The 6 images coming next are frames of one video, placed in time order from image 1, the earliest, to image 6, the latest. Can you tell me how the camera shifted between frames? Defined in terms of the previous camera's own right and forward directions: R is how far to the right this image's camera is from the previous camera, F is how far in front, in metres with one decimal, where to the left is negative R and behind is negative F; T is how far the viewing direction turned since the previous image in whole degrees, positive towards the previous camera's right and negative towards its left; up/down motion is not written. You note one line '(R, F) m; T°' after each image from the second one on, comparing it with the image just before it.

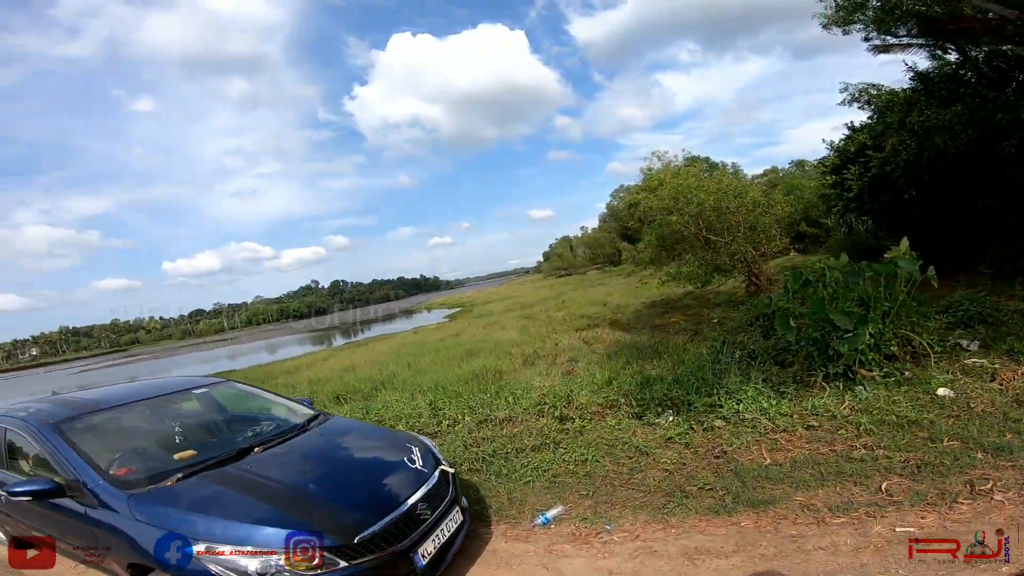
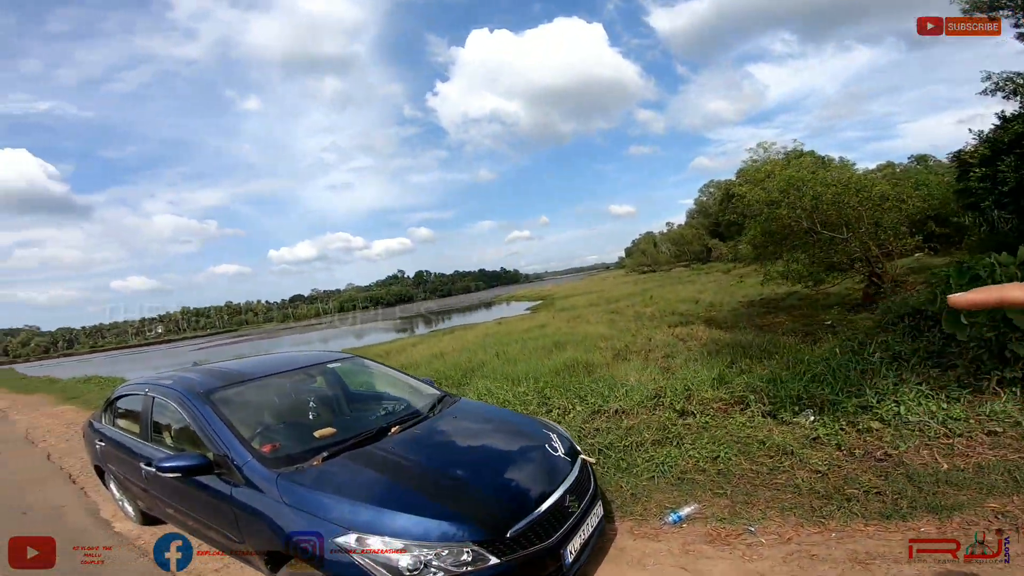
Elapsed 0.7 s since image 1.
(-0.5, +0.2) m; -9°
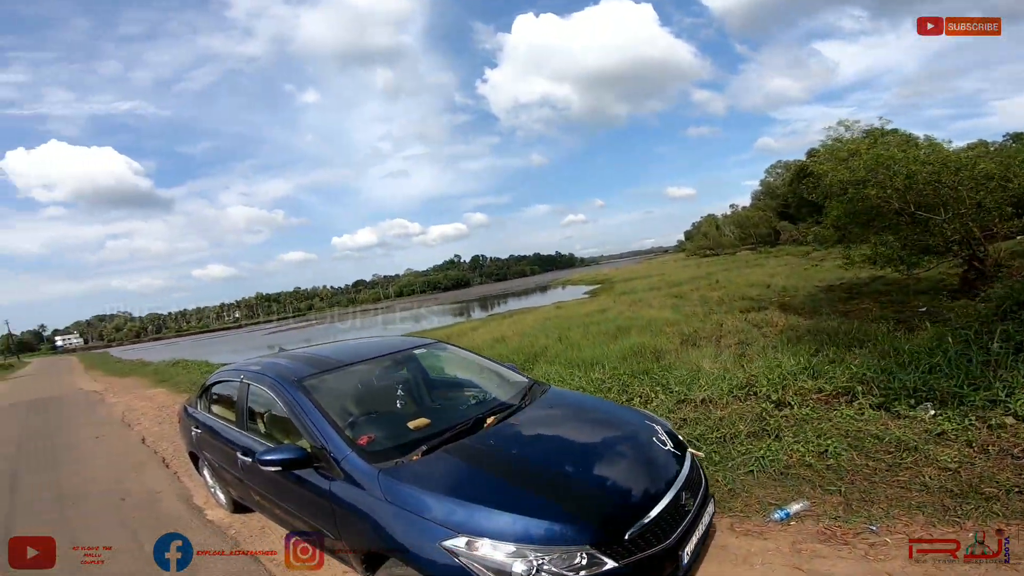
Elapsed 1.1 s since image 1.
(-0.3, +0.1) m; -6°
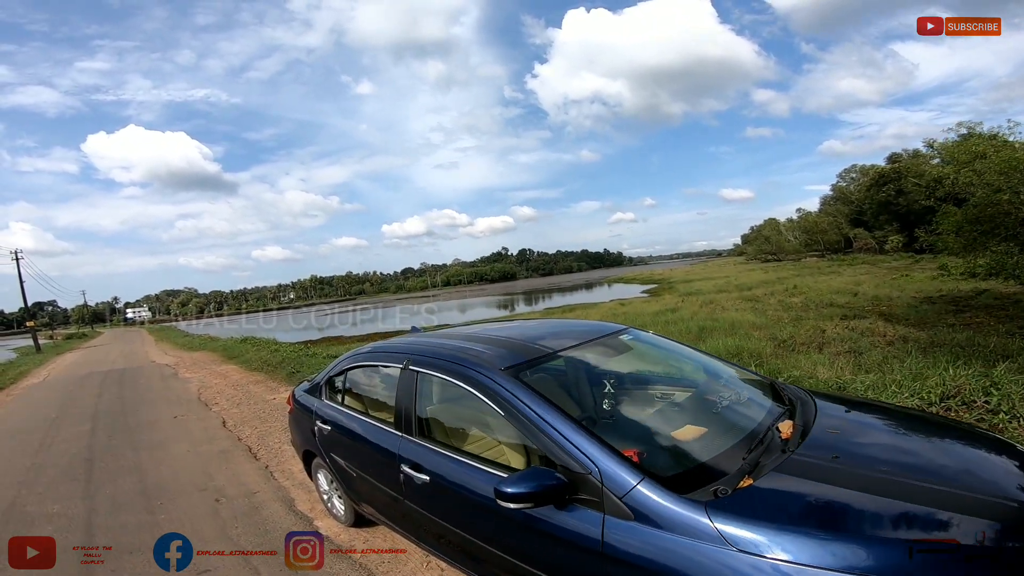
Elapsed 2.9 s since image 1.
(-1.0, +0.6) m; -5°
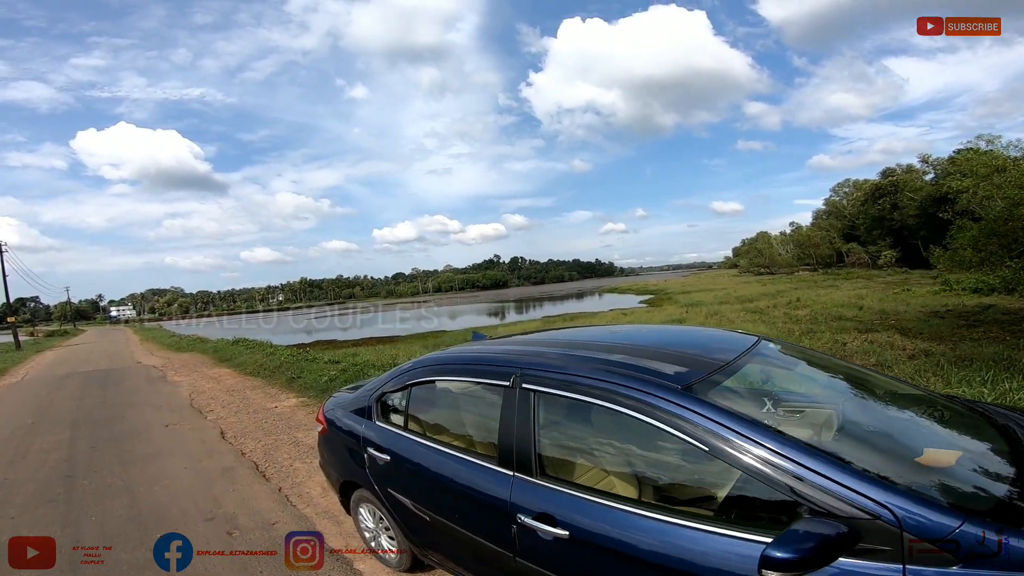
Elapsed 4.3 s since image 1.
(-0.6, +0.6) m; +1°
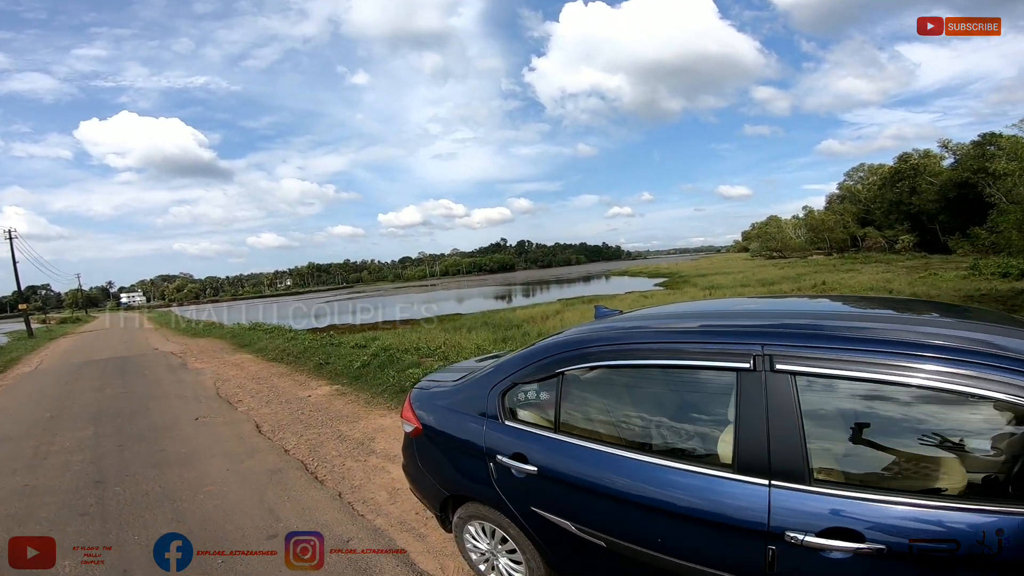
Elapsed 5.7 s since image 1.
(-0.6, +0.5) m; -1°
